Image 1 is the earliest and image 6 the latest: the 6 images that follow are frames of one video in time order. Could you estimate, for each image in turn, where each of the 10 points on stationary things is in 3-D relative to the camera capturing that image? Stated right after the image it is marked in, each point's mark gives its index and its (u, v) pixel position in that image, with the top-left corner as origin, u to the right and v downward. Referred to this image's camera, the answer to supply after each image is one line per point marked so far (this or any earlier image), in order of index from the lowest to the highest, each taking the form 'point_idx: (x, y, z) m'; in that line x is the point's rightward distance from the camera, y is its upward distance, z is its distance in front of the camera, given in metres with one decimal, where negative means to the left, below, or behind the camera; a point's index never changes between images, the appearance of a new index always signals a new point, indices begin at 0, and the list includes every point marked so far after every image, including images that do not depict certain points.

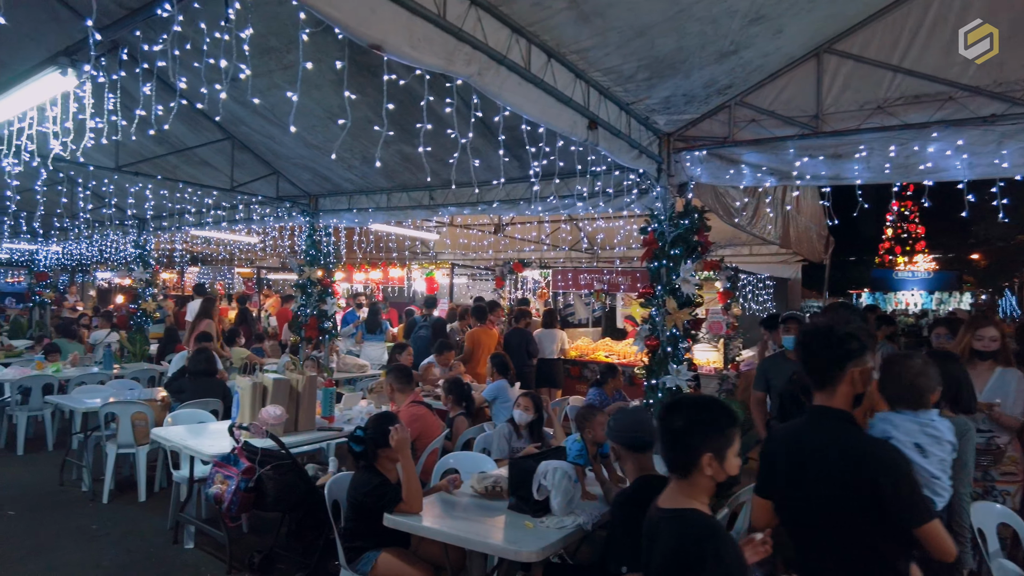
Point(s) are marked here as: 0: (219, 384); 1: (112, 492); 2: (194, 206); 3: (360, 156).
0: (-2.8, -0.9, +6.3) m
1: (-3.6, -1.8, +6.0) m
2: (-5.5, +1.4, +11.4) m
3: (-1.8, +1.6, +7.7) m
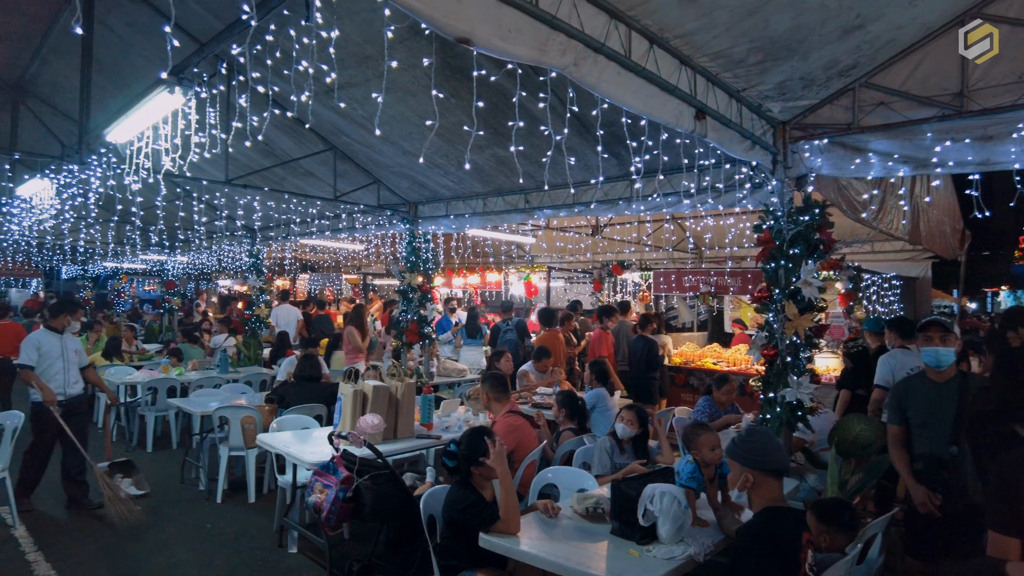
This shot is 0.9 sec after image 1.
0: (-1.8, -1.0, +6.5) m
1: (-2.7, -1.9, +6.3) m
2: (-3.8, +1.3, +11.9) m
3: (-0.6, +1.5, +7.7) m
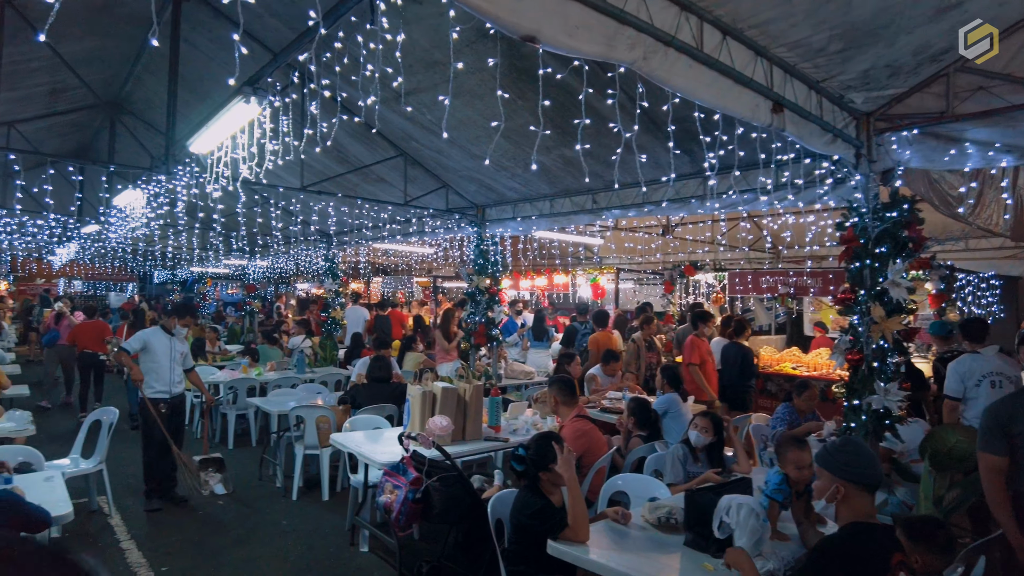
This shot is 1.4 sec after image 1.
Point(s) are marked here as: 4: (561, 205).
0: (-1.2, -1.0, +6.6) m
1: (-2.0, -2.0, +6.5) m
2: (-2.6, +1.3, +12.2) m
3: (+0.1, +1.5, +7.6) m
4: (+0.6, +1.1, +8.5) m
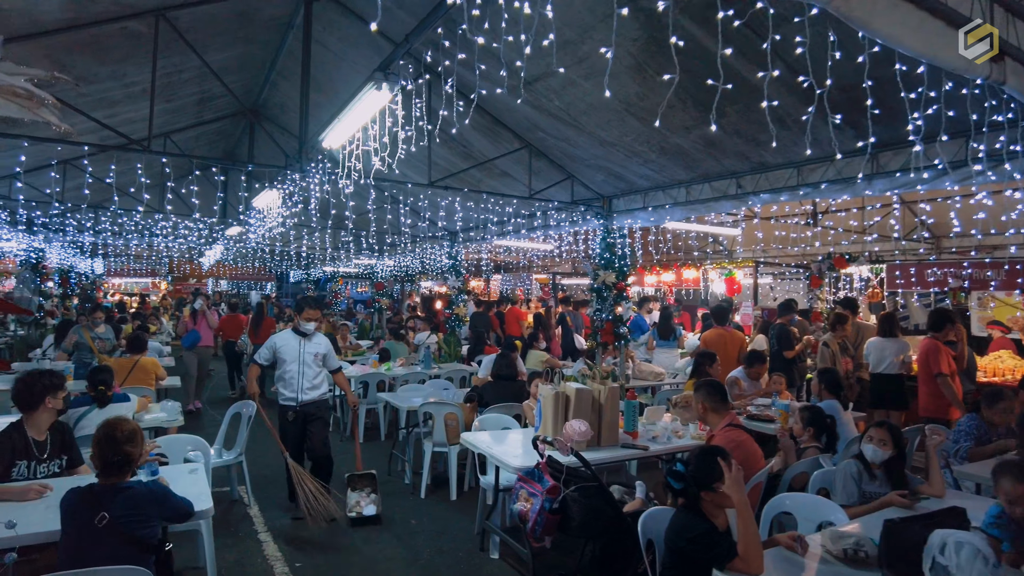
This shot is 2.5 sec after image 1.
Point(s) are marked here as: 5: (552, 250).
0: (+0.1, -1.0, +6.3) m
1: (-0.8, -1.9, +6.4) m
2: (-0.4, +1.3, +12.1) m
3: (+1.5, +1.5, +7.2) m
4: (+2.2, +1.2, +7.9) m
5: (+0.9, +0.9, +15.7) m
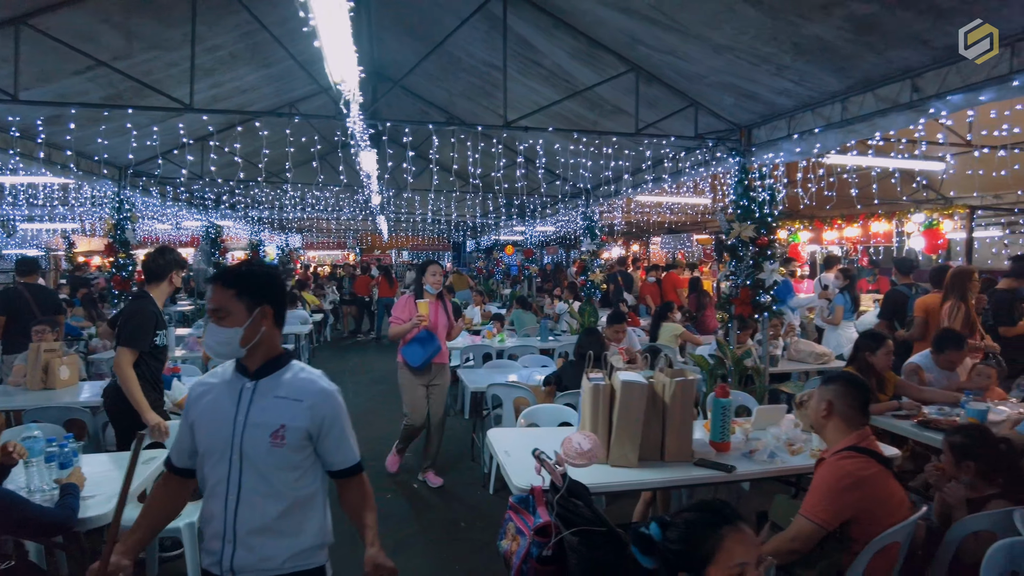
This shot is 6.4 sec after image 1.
0: (+0.7, -0.7, +5.1) m
1: (-0.1, -1.6, +5.4) m
2: (+1.9, +1.9, +10.7) m
3: (+2.3, +1.9, +5.3) m
4: (+3.1, +1.6, +5.9) m
5: (+4.2, +1.7, +13.7) m
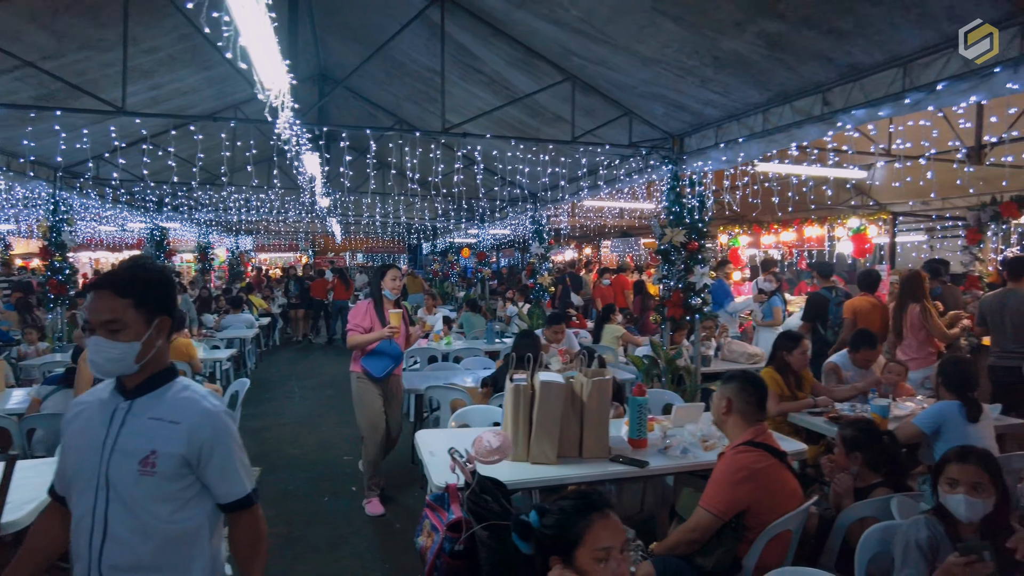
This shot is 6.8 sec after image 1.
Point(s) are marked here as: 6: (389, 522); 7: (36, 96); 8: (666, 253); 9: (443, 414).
0: (+0.2, -0.7, +5.2) m
1: (-0.6, -1.6, +5.5) m
2: (+1.1, +1.9, +10.9) m
3: (+1.8, +1.9, +5.6) m
4: (+2.6, +1.6, +6.2) m
5: (+3.1, +1.6, +14.0) m
6: (-0.9, -1.7, +4.8) m
7: (-4.8, +2.0, +6.8) m
8: (+1.6, +0.4, +6.9) m
9: (-0.6, -1.0, +5.3) m
